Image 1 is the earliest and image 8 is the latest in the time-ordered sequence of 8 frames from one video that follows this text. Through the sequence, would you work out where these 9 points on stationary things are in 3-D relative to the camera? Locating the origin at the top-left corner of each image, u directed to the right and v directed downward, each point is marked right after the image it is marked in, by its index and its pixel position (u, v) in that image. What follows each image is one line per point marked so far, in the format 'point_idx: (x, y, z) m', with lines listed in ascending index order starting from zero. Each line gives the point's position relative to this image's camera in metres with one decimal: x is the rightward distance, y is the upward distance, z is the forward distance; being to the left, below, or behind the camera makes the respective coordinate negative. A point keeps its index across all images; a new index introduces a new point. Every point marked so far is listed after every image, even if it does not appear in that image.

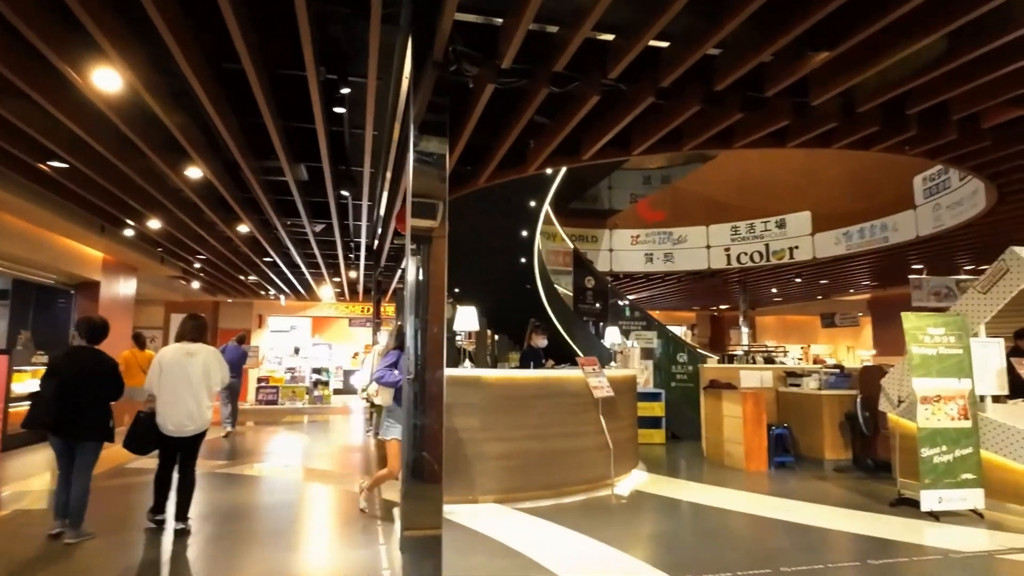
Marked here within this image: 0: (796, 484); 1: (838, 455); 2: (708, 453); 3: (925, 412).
0: (+2.9, -2.0, +6.3) m
1: (+3.8, -1.9, +7.1) m
2: (+2.4, -2.0, +7.5) m
3: (+3.4, -1.0, +4.9) m
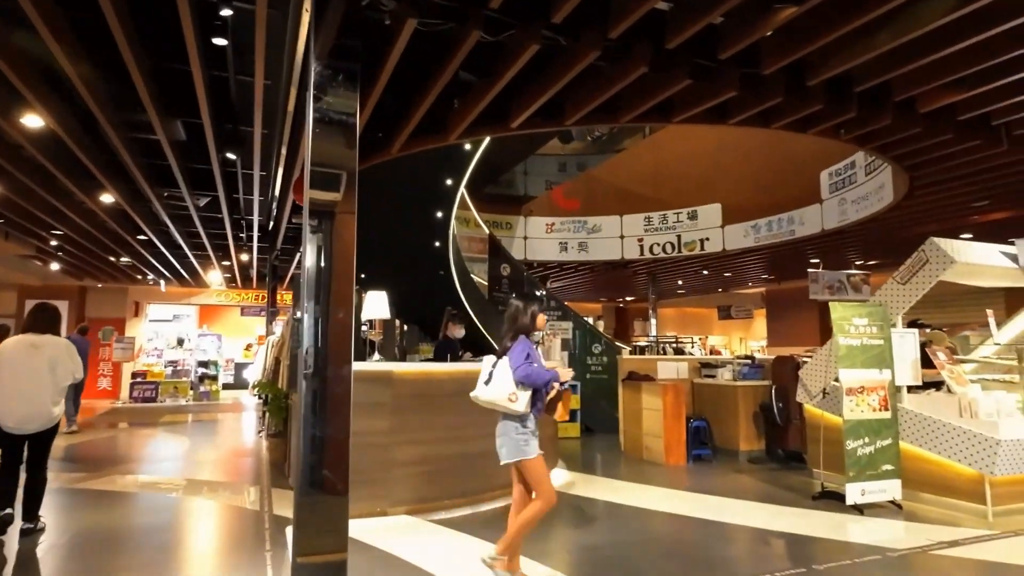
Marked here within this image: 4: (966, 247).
0: (+2.1, -1.9, +6.2) m
1: (+2.8, -1.8, +7.1) m
2: (+1.3, -1.9, +7.3) m
3: (+2.7, -0.9, +4.9) m
4: (+3.7, +0.3, +5.0) m
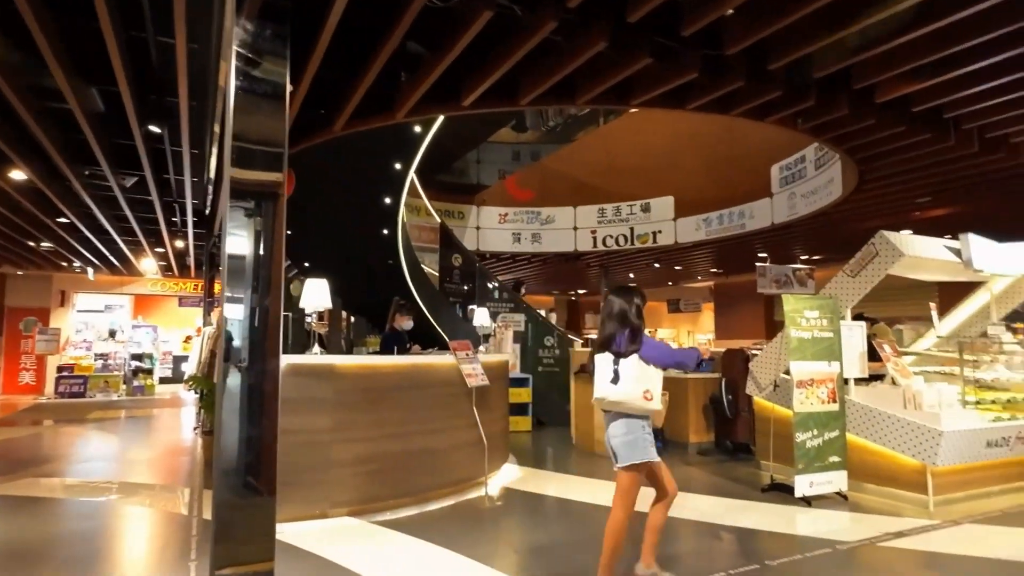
0: (+1.6, -1.8, +6.1) m
1: (+2.2, -1.7, +7.1) m
2: (+0.7, -1.8, +7.2) m
3: (+2.3, -0.9, +4.9) m
4: (+3.3, +0.4, +5.1) m
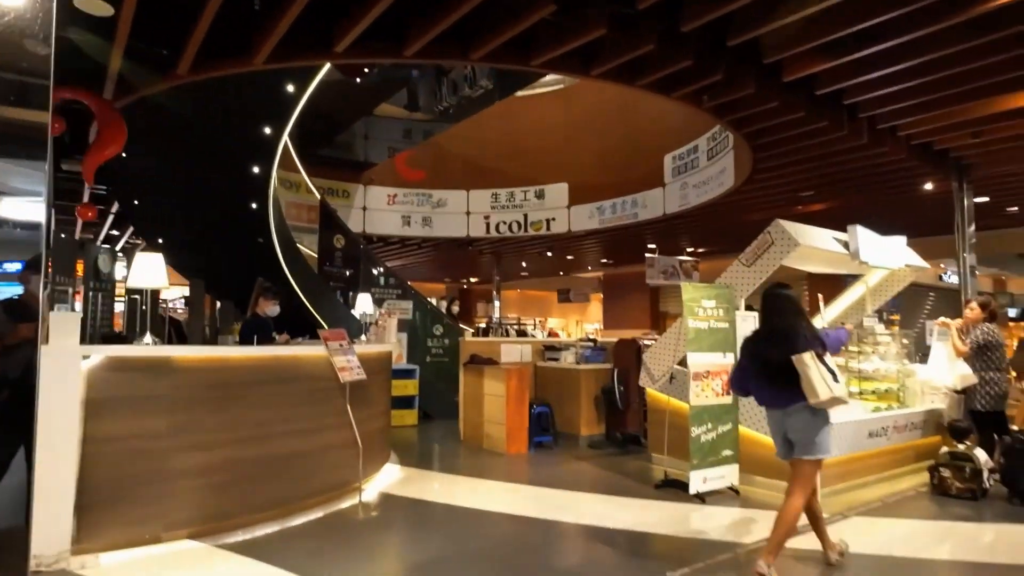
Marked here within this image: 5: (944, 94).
0: (+0.4, -1.7, +5.8) m
1: (+0.9, -1.6, +6.9) m
2: (-0.5, -1.7, +6.7) m
3: (+1.4, -0.8, +4.7) m
4: (+2.4, +0.5, +5.1) m
5: (+3.1, +1.4, +4.5) m
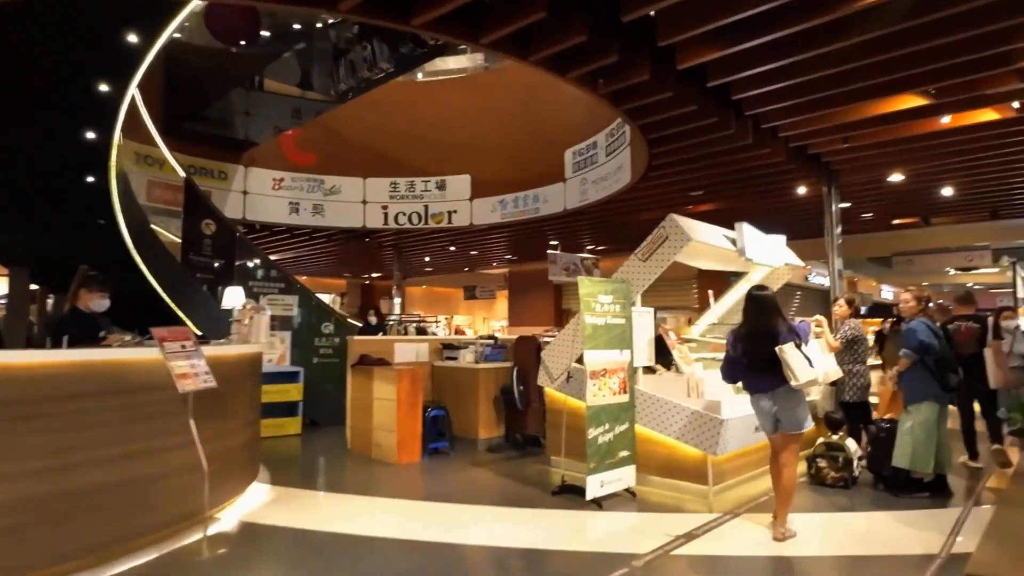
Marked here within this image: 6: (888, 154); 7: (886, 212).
0: (-0.5, -1.7, +5.5) m
1: (-0.2, -1.6, +6.6) m
2: (-1.6, -1.6, +6.2) m
3: (+0.6, -0.7, +4.5) m
4: (+1.5, +0.5, +5.0) m
5: (+2.3, +1.4, +4.6) m
6: (+3.7, +1.3, +6.1) m
7: (+5.3, +1.1, +8.8) m
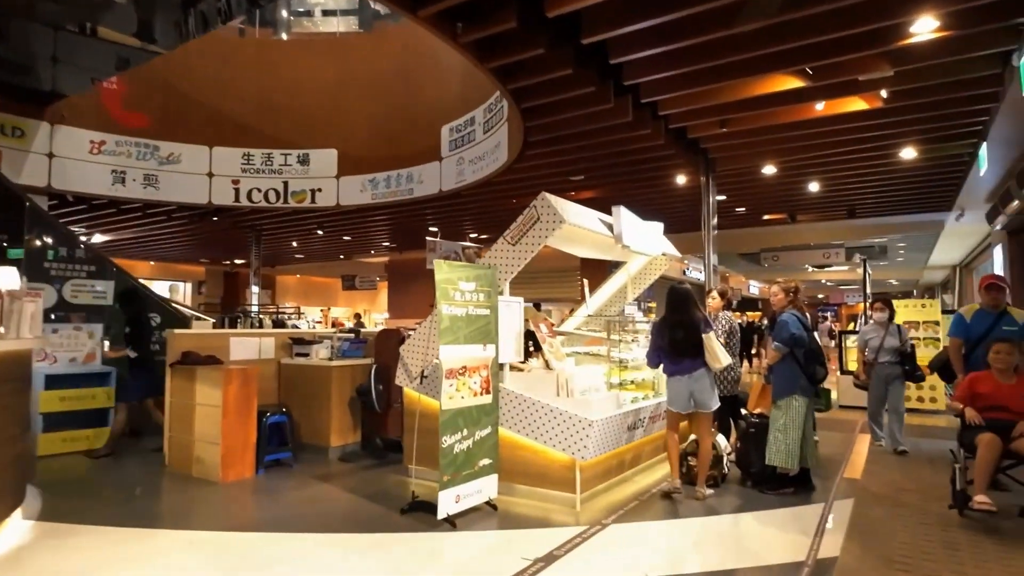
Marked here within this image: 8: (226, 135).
0: (-1.7, -1.5, +4.7) m
1: (-1.6, -1.4, +5.8) m
2: (-2.9, -1.5, +5.2) m
3: (-0.4, -0.6, +3.9) m
4: (+0.4, +0.6, +4.5) m
5: (+1.3, +1.5, +4.2) m
6: (+2.4, +1.4, +6.0) m
7: (+3.6, +1.2, +8.9) m
8: (-4.1, +2.2, +8.7) m
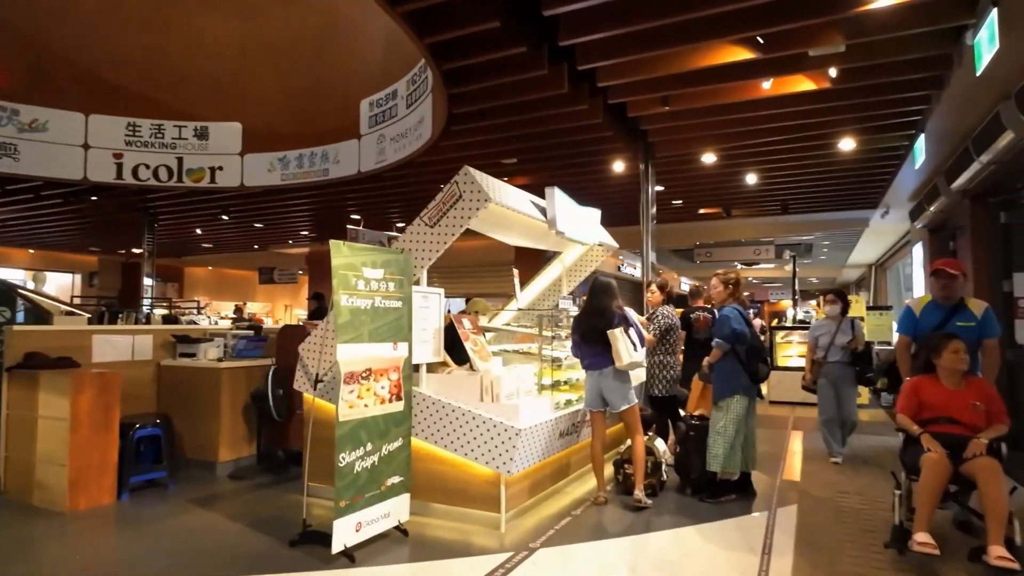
0: (-2.2, -1.5, +3.9) m
1: (-2.3, -1.3, +5.1) m
2: (-3.5, -1.4, +4.3) m
3: (-0.9, -0.6, +3.3) m
4: (-0.1, +0.7, +4.0) m
5: (+0.8, +1.6, +3.7) m
6: (+1.7, +1.5, +5.6) m
7: (+2.5, +1.3, +8.7) m
8: (-5.0, +2.3, +7.6) m
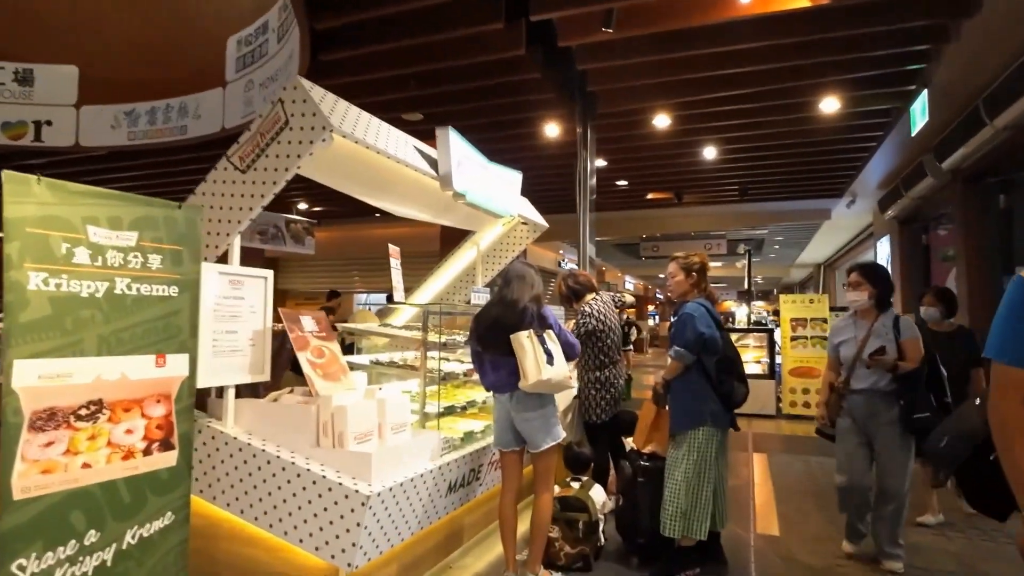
0: (-2.8, -1.4, +2.3) m
1: (-3.0, -1.2, +3.5) m
2: (-4.1, -1.2, +2.6) m
3: (-1.4, -0.5, +1.8) m
4: (-0.7, +0.7, +2.6) m
5: (+0.2, +1.7, +2.4) m
6: (+1.0, +1.5, +4.4) m
7: (+1.6, +1.3, +7.5) m
8: (-5.9, +2.4, +5.9) m
